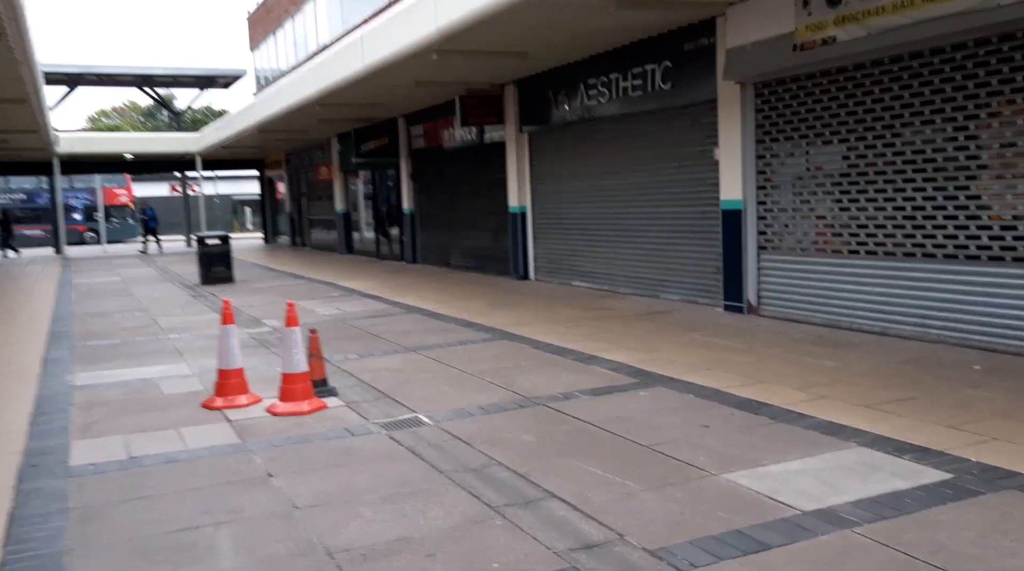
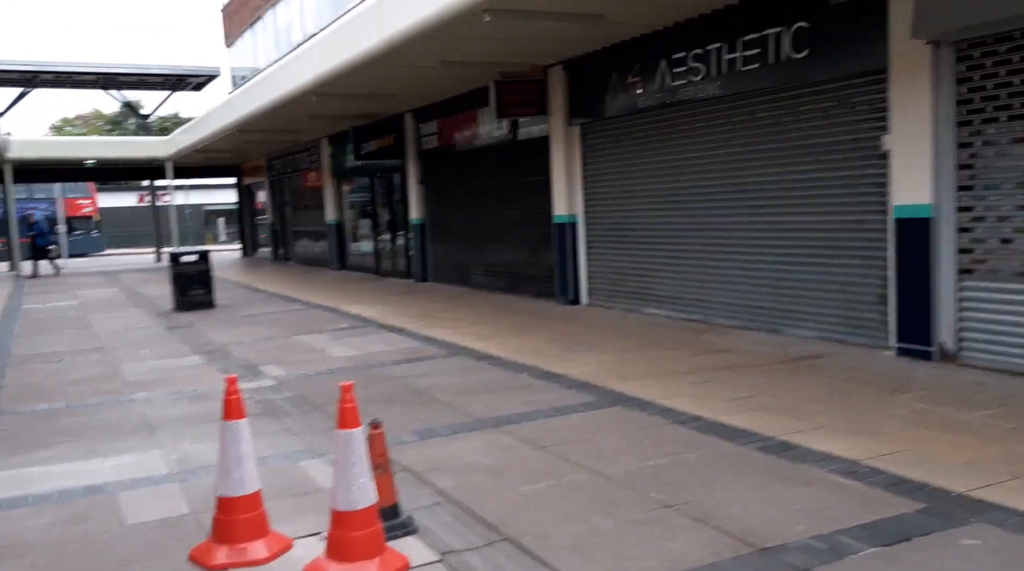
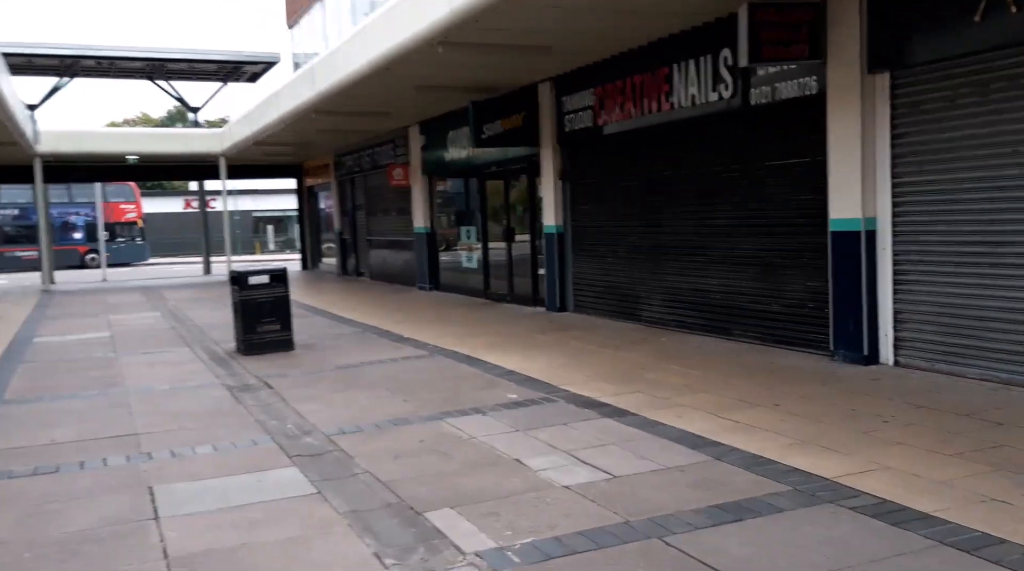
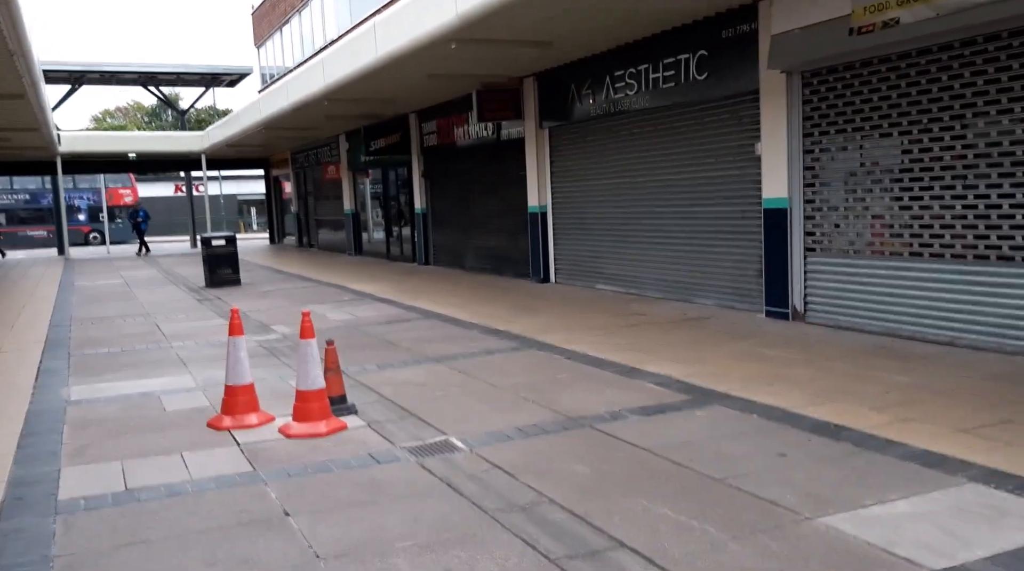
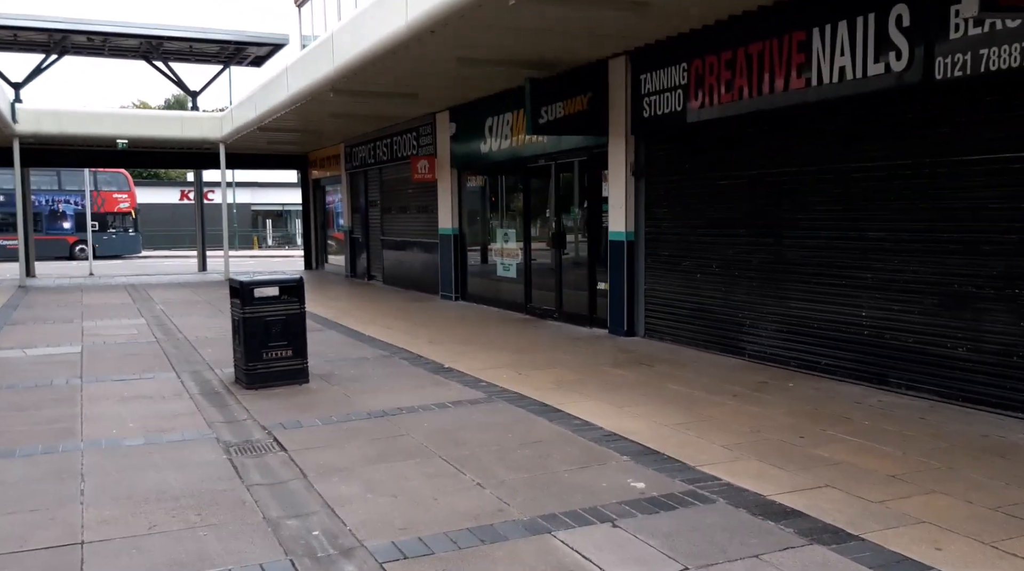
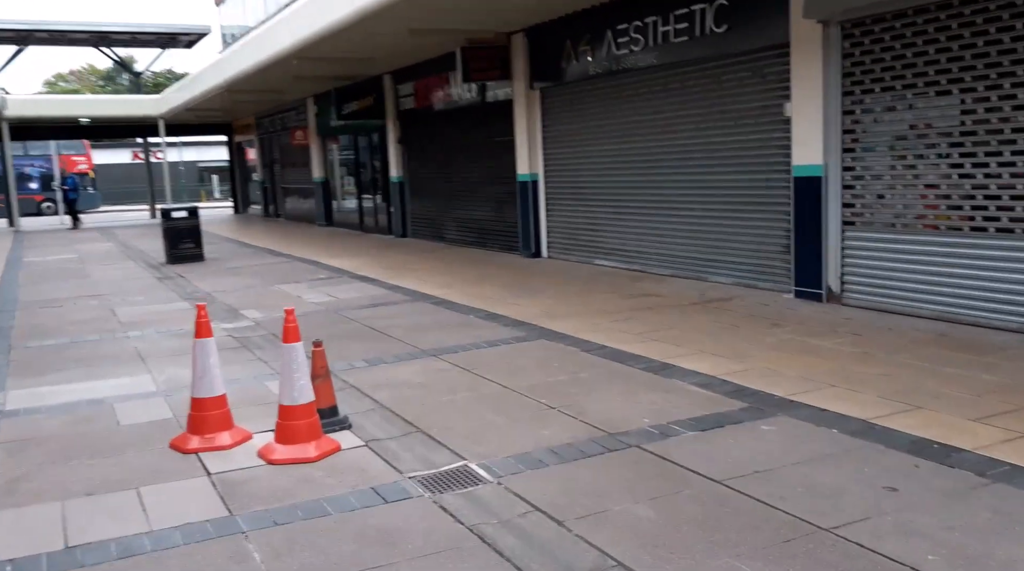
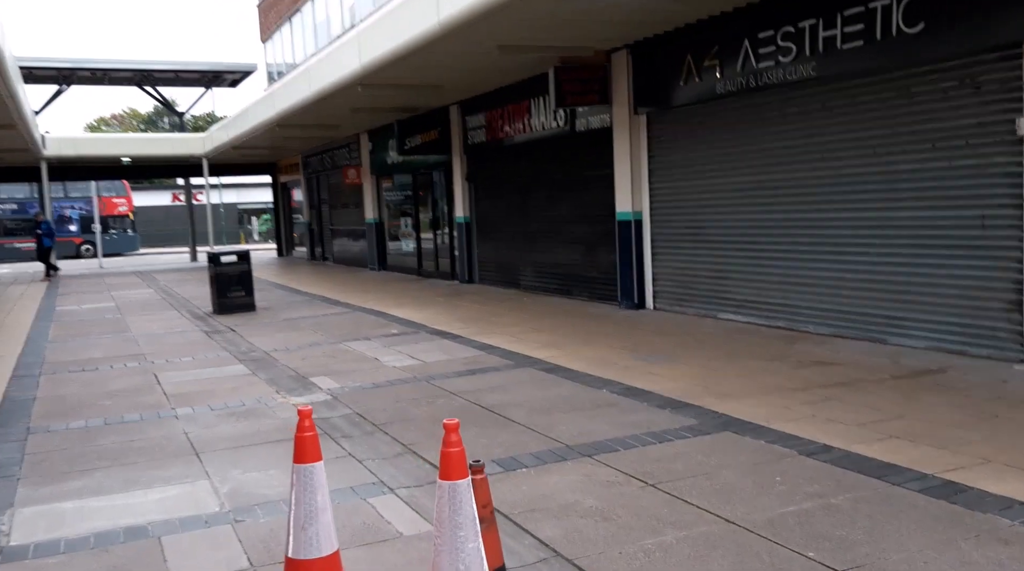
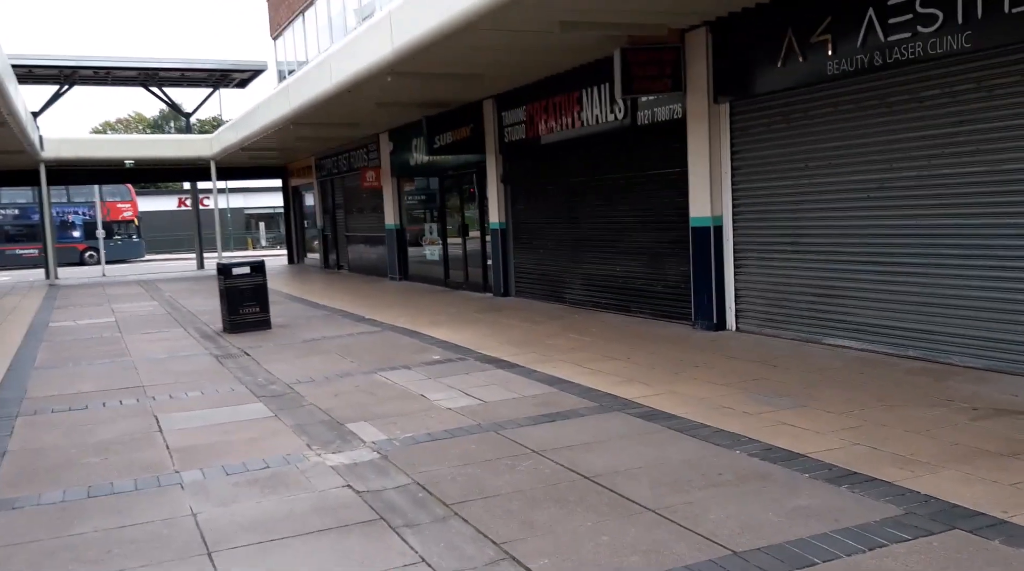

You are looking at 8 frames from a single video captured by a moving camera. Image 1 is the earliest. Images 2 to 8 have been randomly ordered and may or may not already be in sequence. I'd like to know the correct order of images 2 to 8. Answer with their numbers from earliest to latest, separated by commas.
4, 6, 2, 7, 8, 3, 5
